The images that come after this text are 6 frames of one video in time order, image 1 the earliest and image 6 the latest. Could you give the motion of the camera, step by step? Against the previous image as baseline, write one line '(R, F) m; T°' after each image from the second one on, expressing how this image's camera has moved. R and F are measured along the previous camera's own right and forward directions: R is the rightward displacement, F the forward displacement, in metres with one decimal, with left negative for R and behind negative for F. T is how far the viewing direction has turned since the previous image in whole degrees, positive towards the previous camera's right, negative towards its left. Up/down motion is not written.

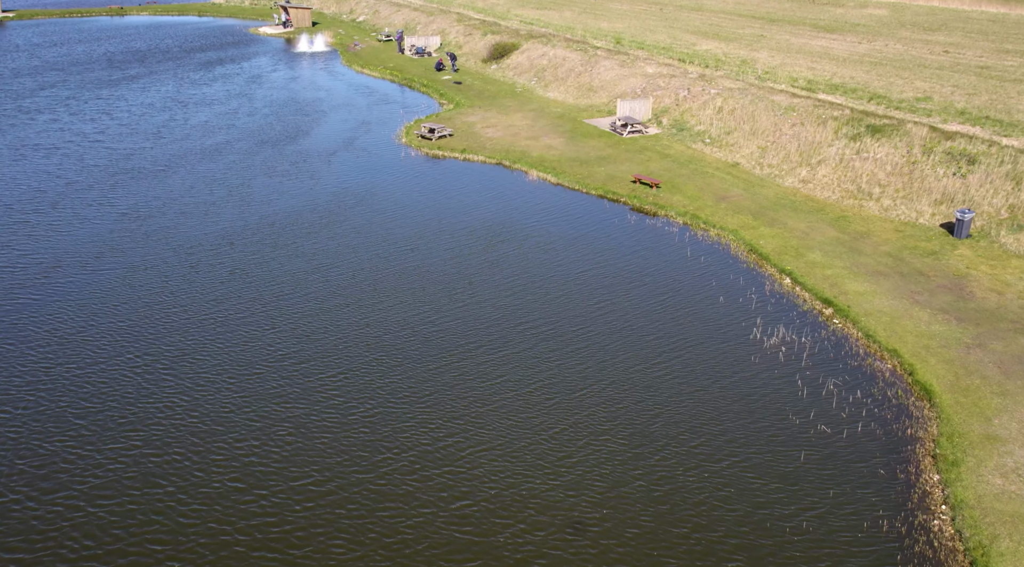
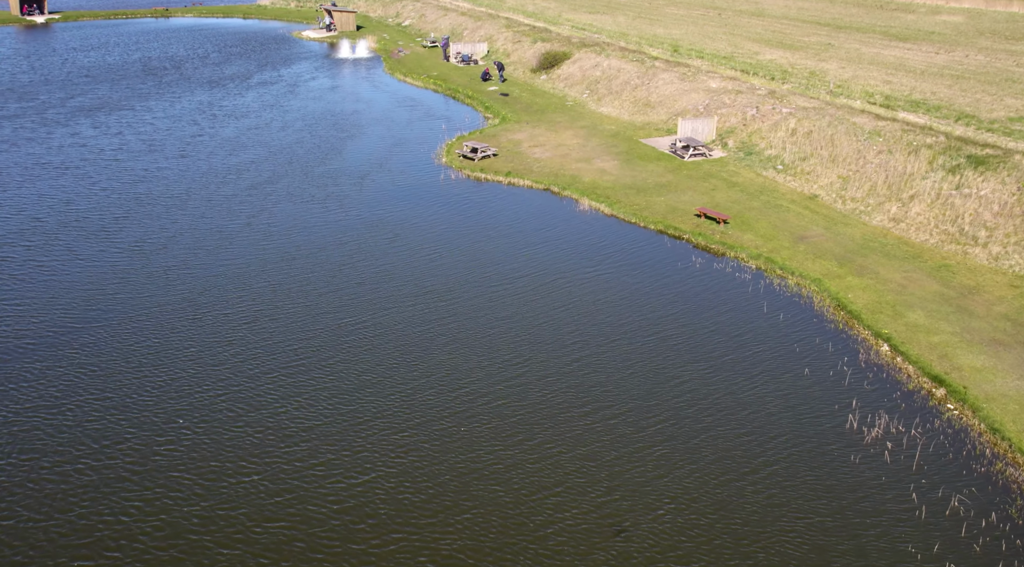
(-0.1, +6.0) m; -3°
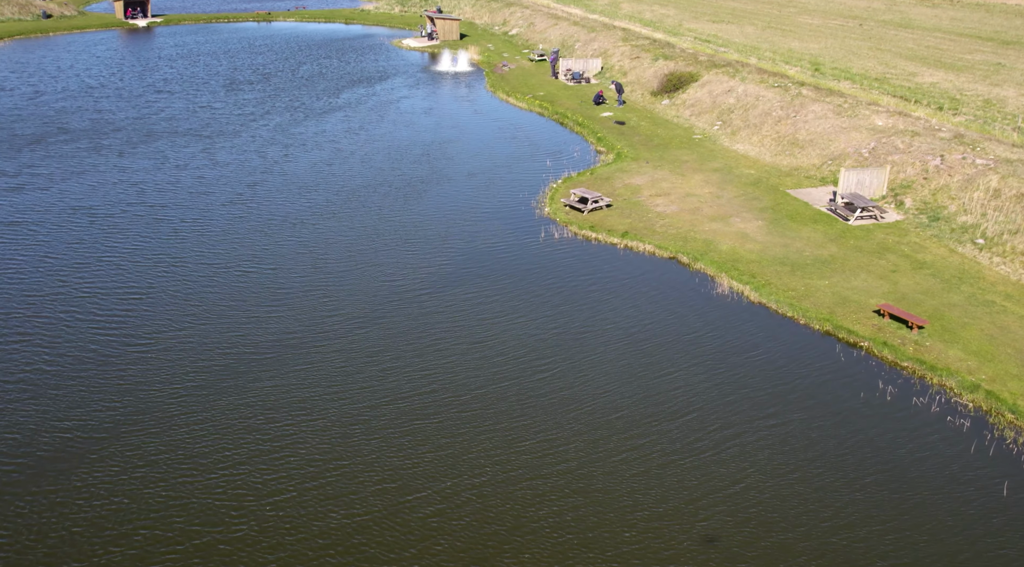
(-0.7, +11.5) m; -6°
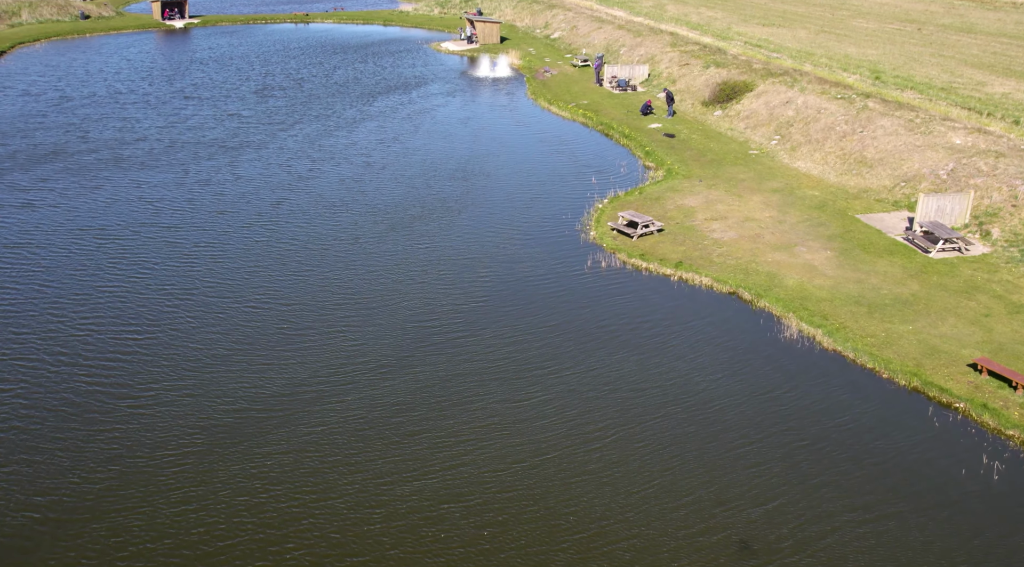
(-0.3, +4.3) m; -2°
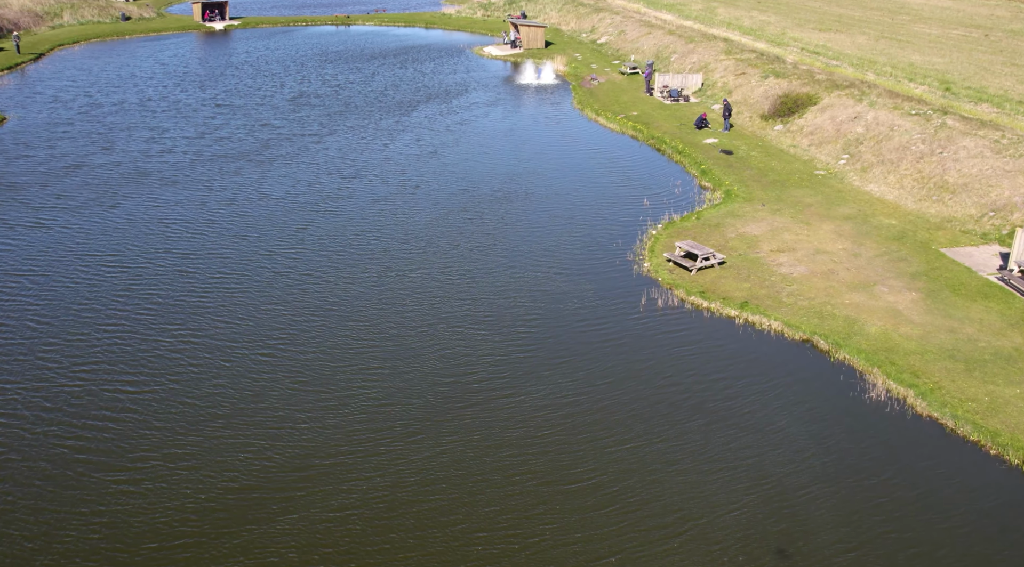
(-0.3, +4.3) m; -2°
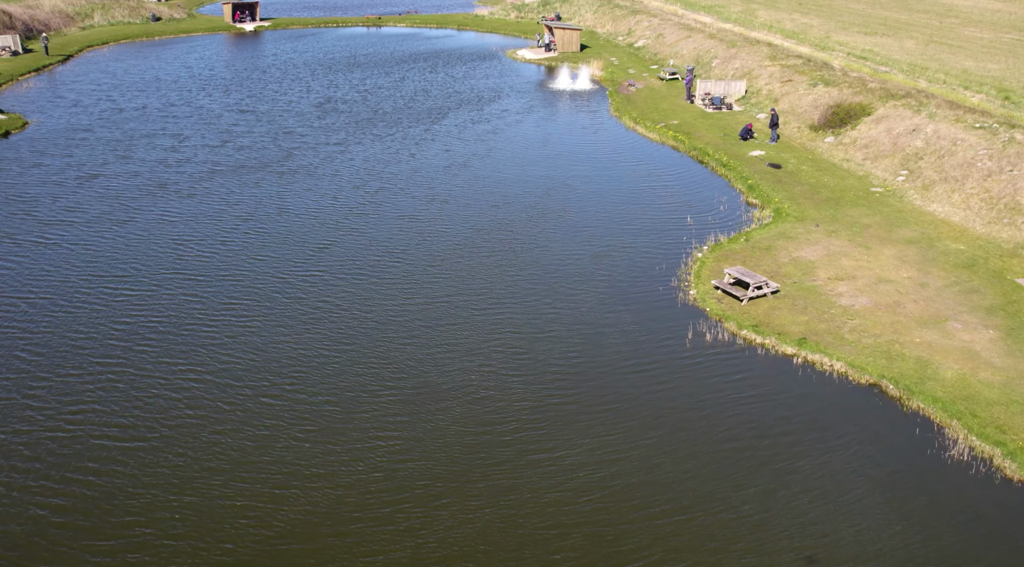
(-0.2, +3.4) m; -2°
